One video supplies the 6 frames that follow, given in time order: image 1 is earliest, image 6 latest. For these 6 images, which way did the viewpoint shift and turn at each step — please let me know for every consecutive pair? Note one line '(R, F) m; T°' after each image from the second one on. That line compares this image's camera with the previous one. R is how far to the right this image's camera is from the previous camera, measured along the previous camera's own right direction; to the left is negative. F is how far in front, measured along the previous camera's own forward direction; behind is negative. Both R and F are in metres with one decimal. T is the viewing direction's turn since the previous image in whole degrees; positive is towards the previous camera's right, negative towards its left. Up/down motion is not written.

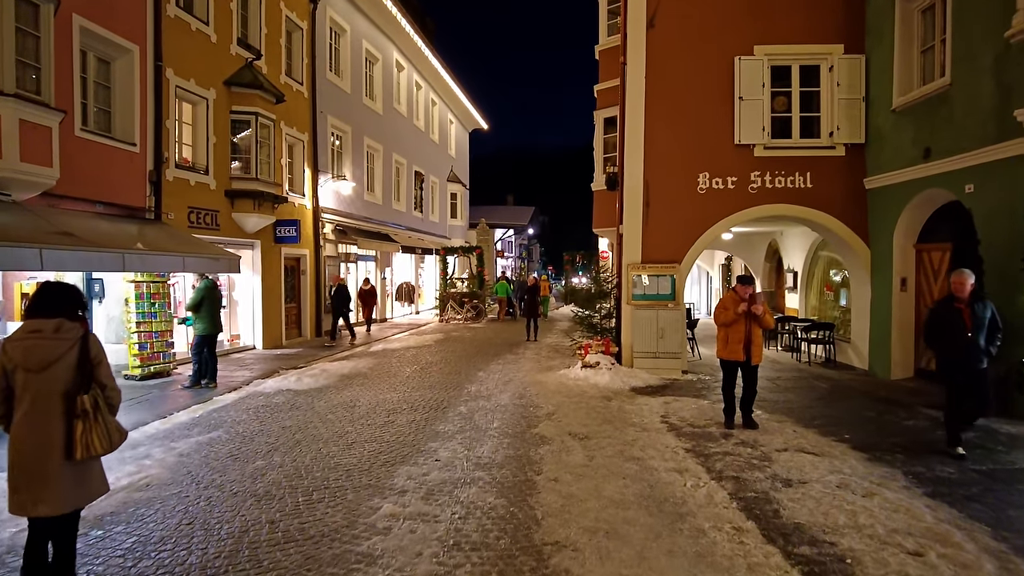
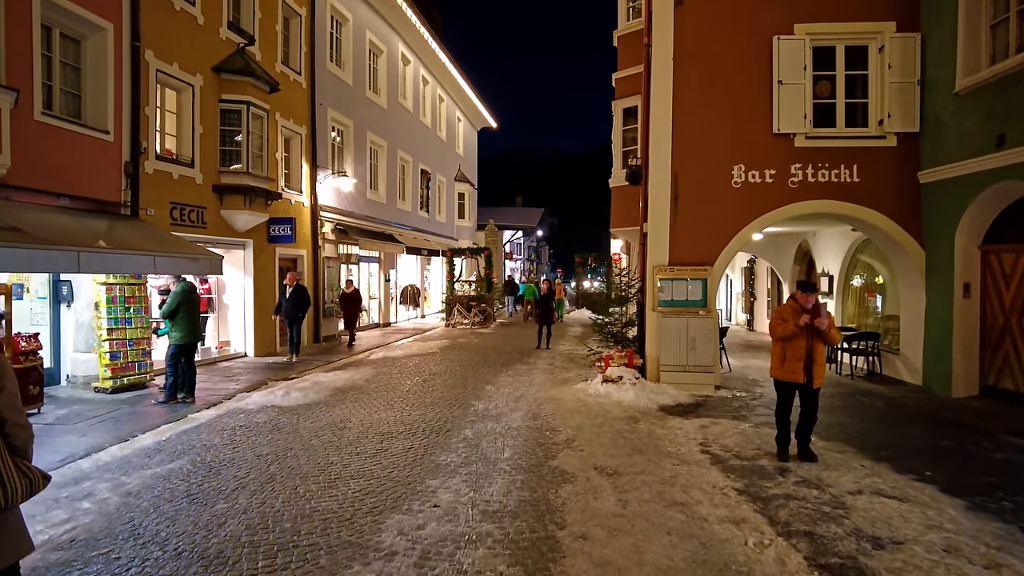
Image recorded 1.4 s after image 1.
(-0.1, +1.1) m; -1°
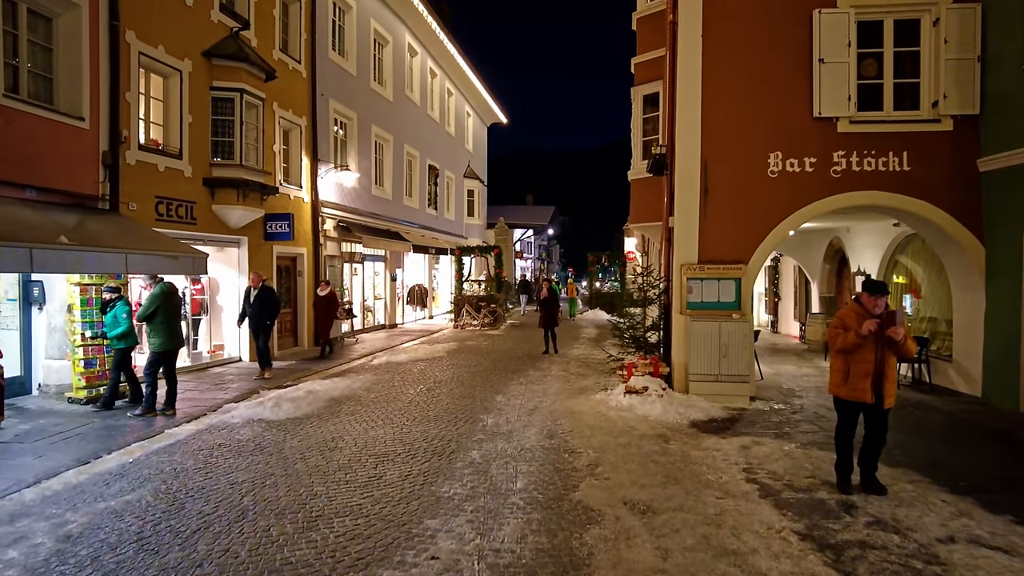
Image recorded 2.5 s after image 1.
(0.0, +0.9) m; -1°
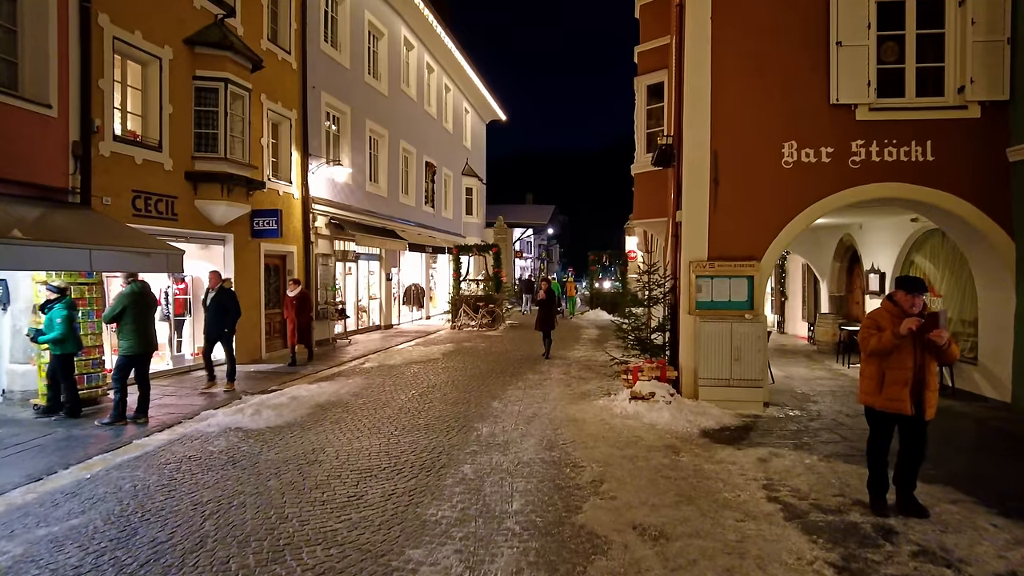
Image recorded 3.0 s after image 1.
(0.0, +0.6) m; 0°
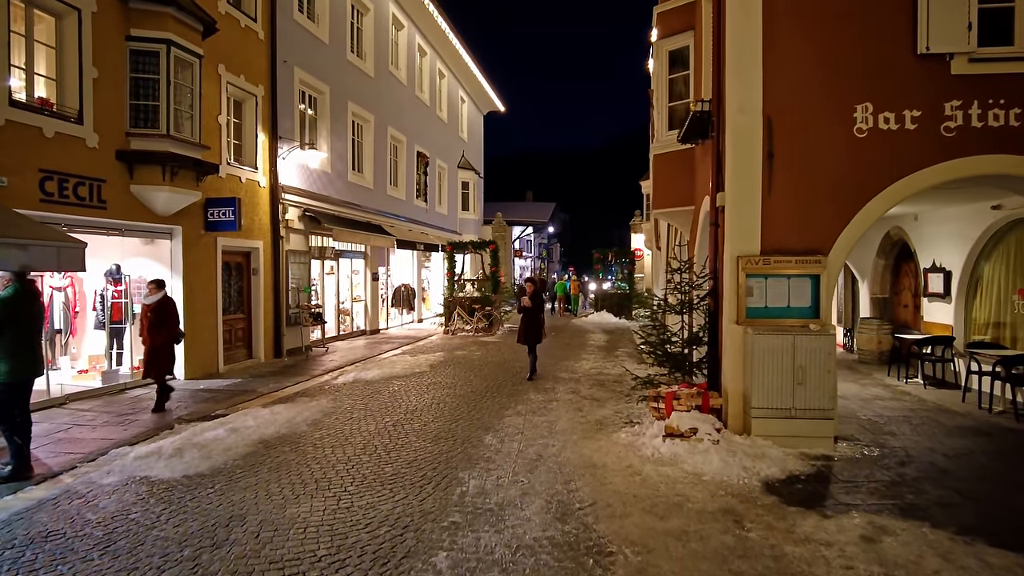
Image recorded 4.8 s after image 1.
(0.0, +1.9) m; 0°
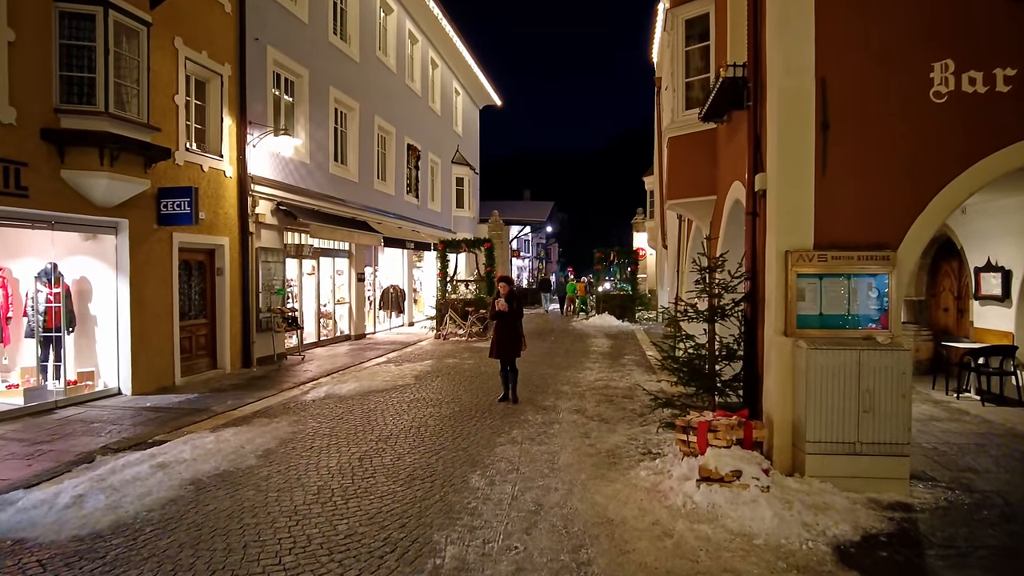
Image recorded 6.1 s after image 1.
(+0.1, +1.4) m; 0°
